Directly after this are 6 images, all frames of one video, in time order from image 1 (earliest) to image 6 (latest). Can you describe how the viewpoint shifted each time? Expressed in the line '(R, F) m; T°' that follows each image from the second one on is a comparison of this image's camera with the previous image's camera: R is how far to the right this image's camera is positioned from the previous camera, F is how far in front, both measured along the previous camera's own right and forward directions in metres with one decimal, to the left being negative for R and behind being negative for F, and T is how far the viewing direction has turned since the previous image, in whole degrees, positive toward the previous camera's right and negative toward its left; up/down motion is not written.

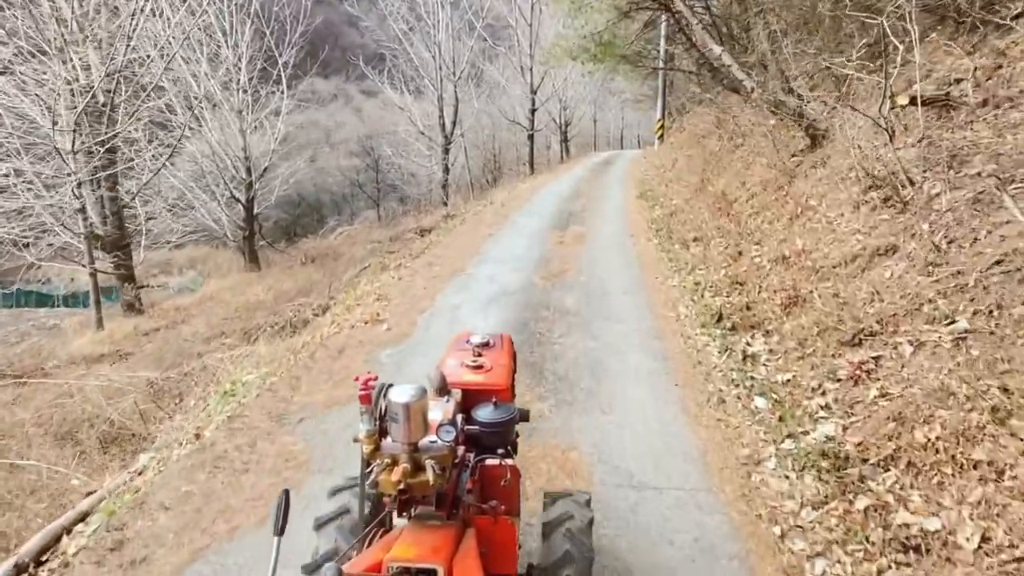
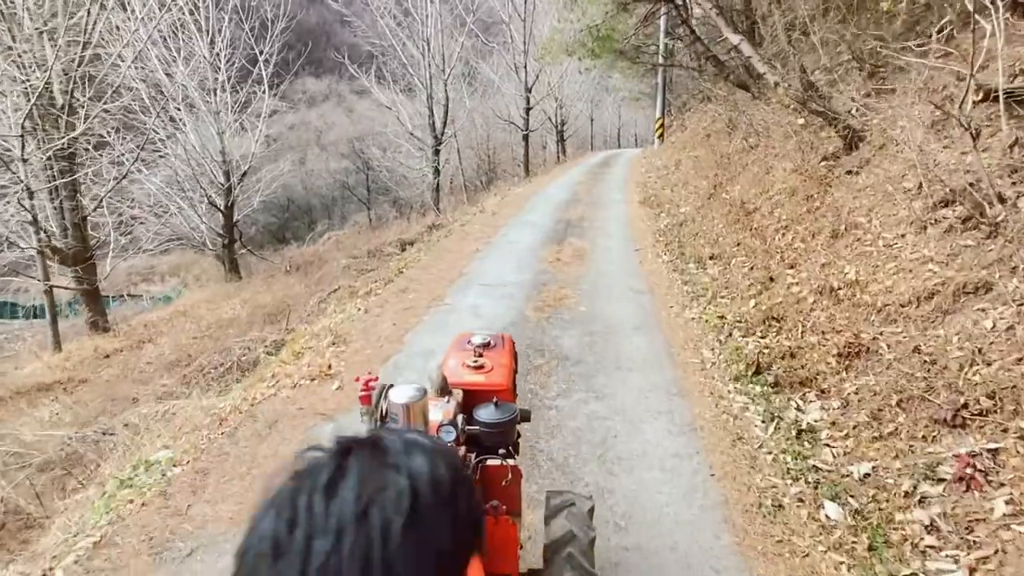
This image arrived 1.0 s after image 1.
(+0.2, +1.8) m; 0°
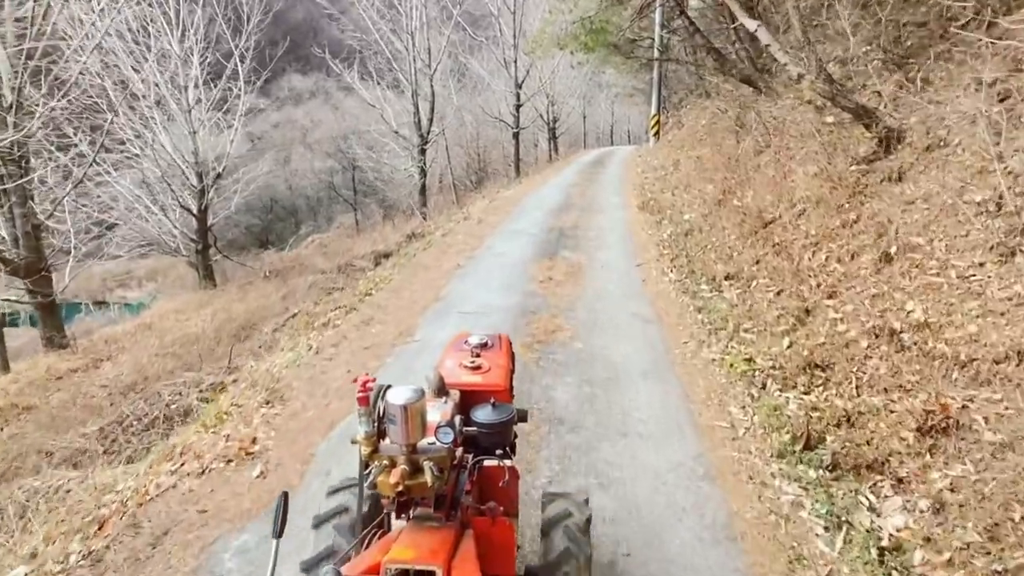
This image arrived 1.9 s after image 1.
(+0.1, +1.6) m; +1°
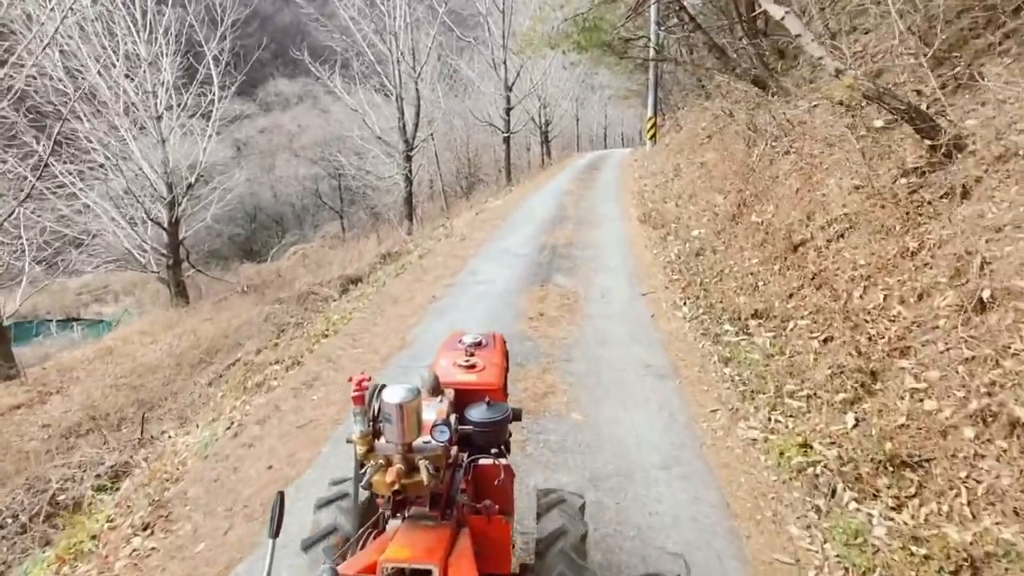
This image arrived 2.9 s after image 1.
(+0.2, +1.8) m; 0°
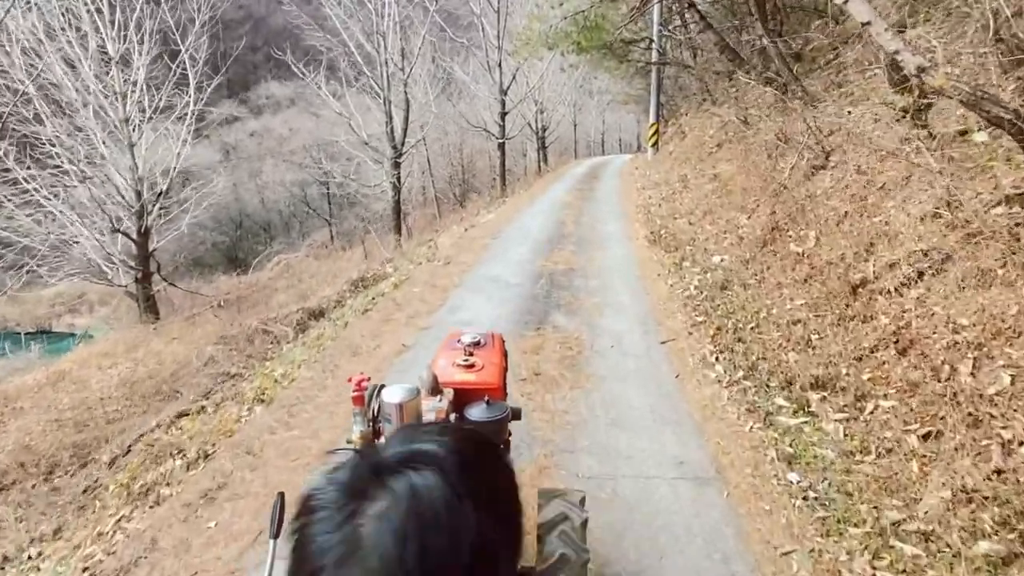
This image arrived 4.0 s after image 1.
(+0.1, +2.0) m; 0°
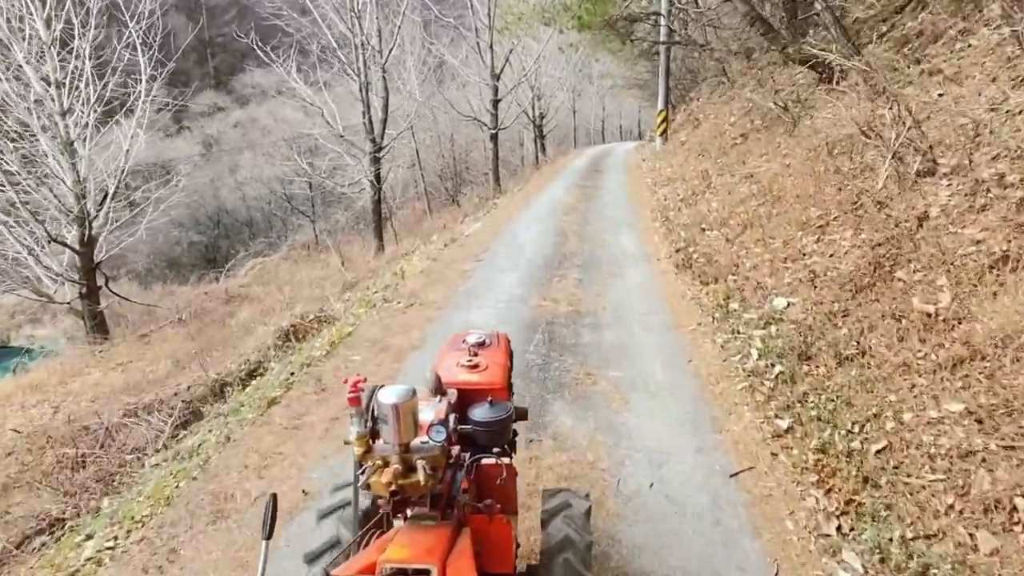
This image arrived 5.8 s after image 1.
(+0.2, +3.3) m; 0°
